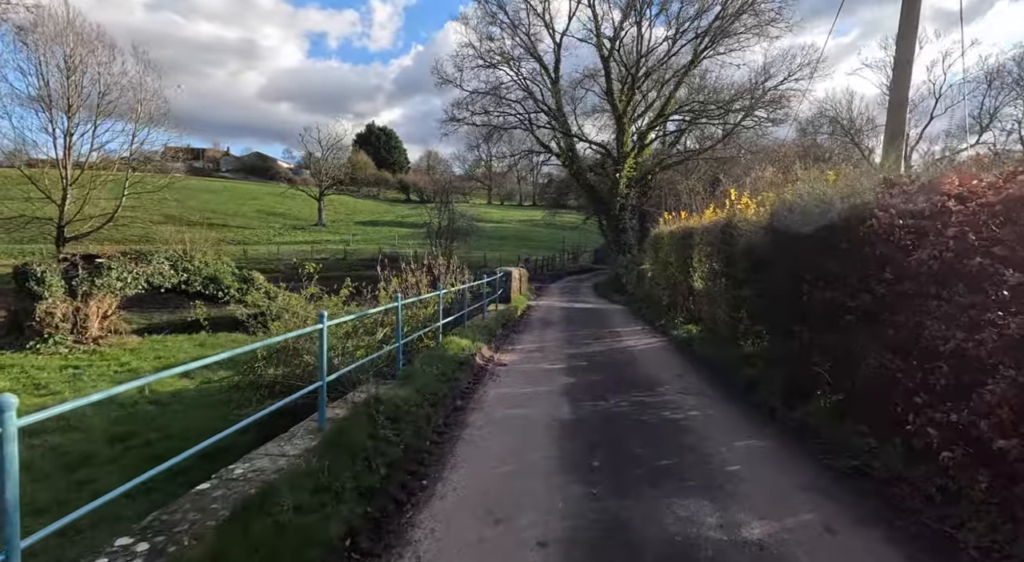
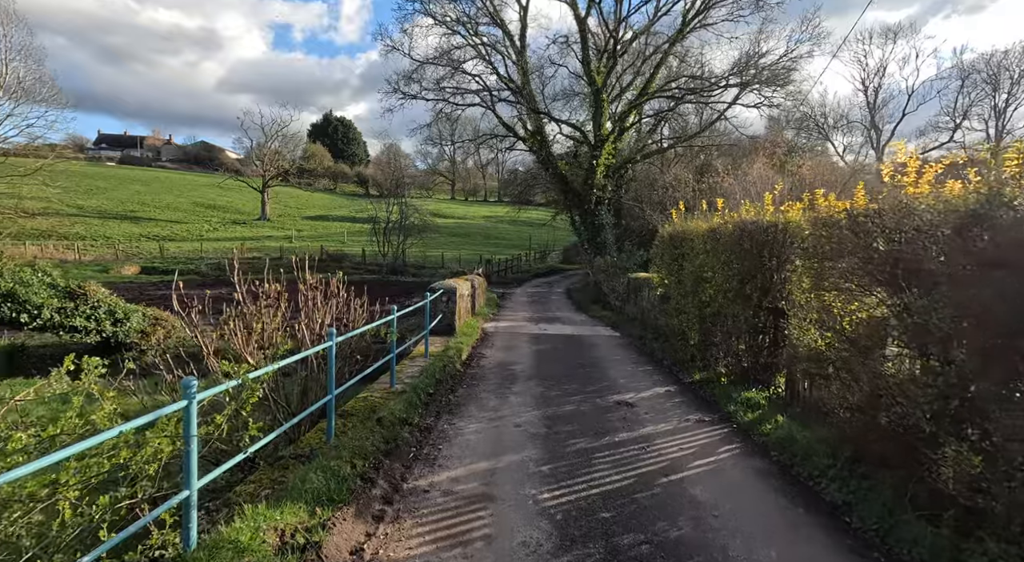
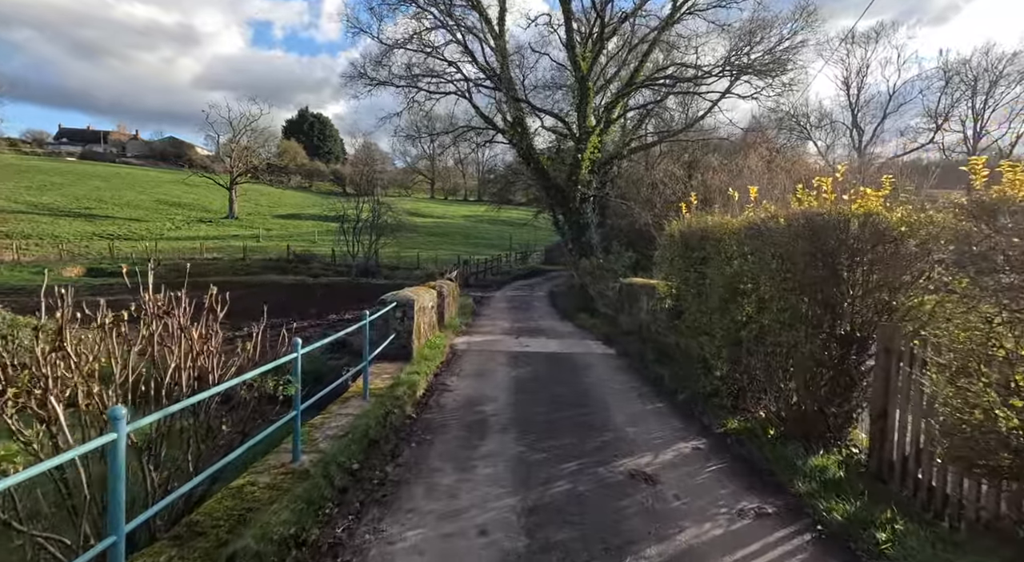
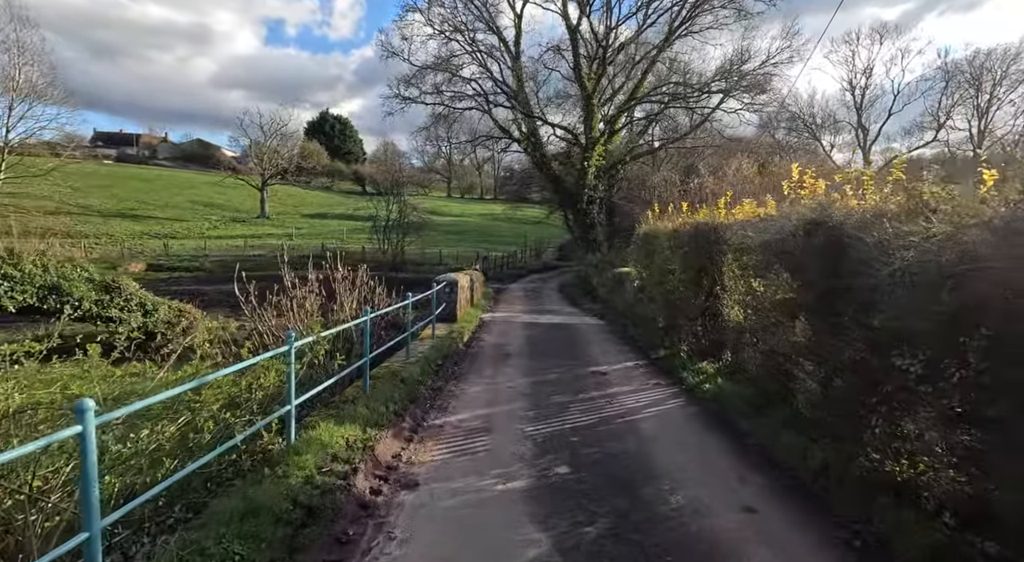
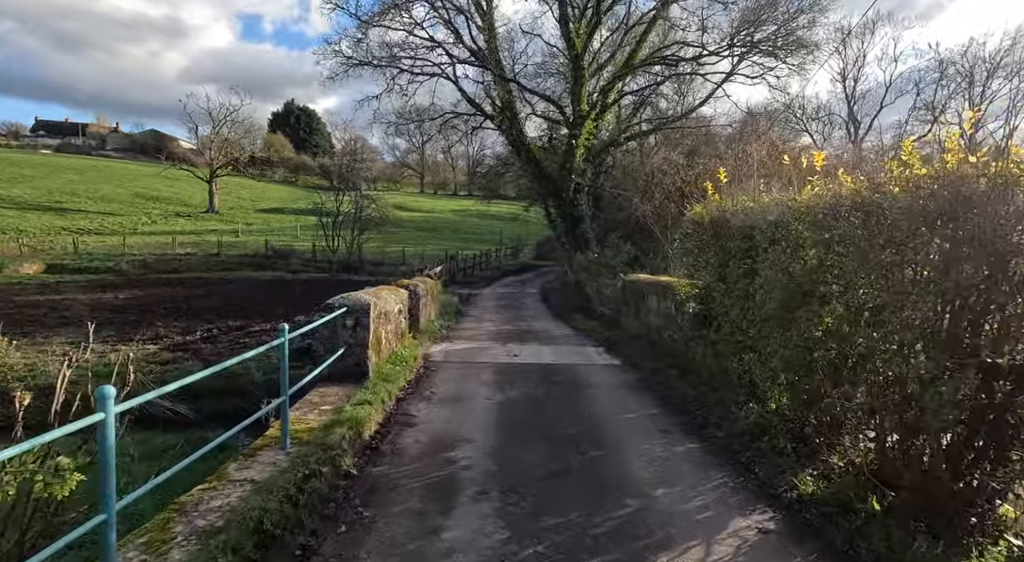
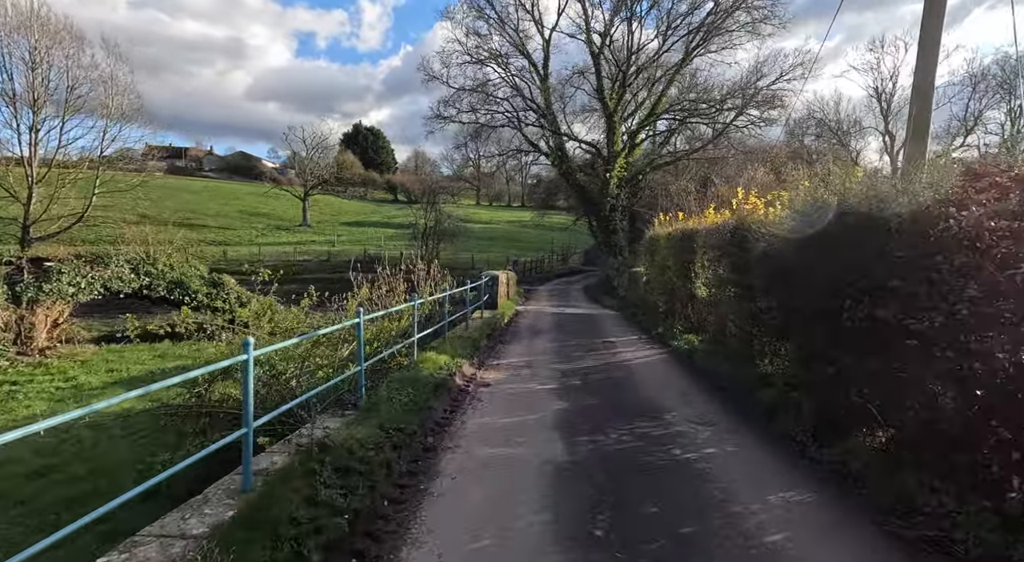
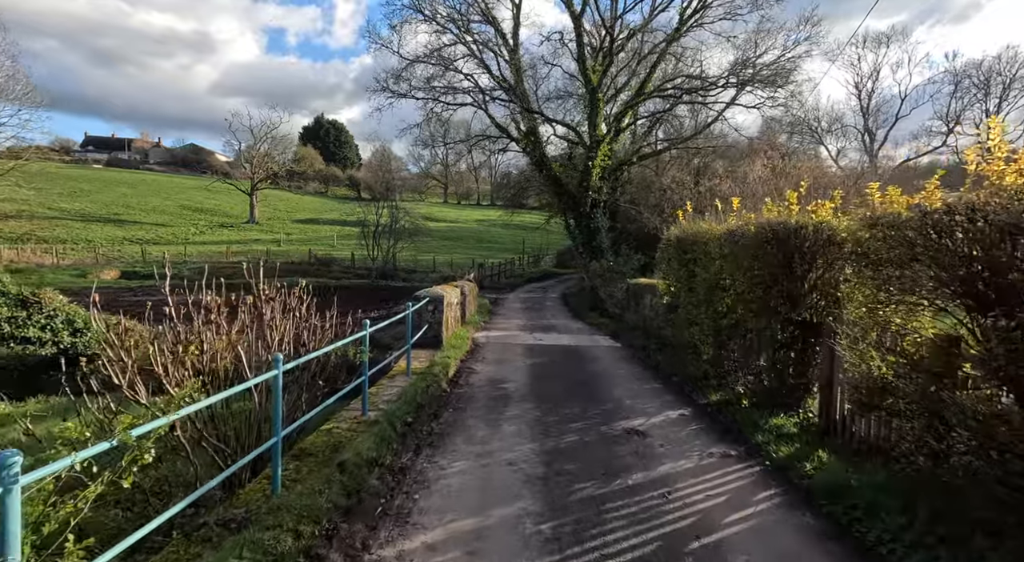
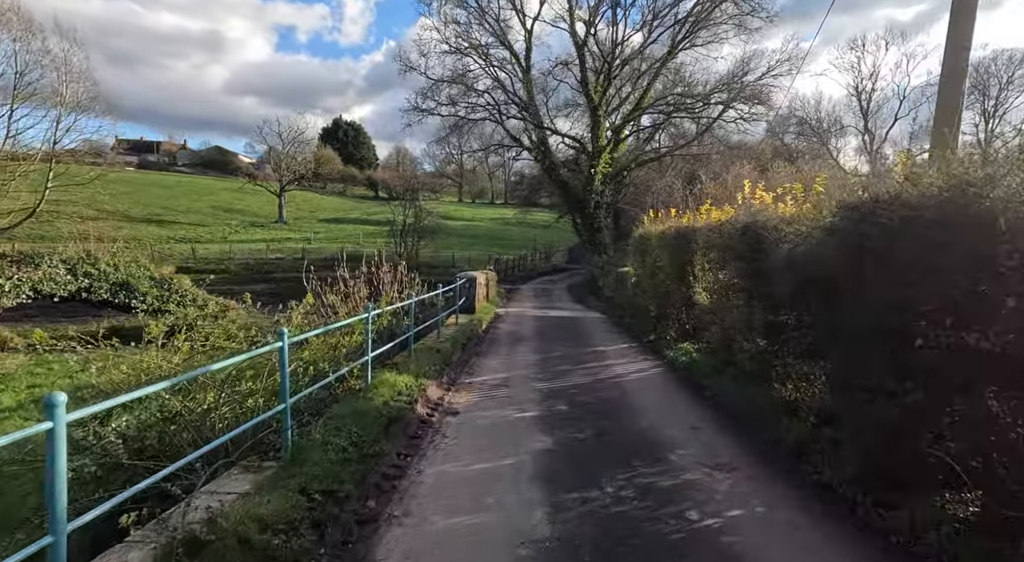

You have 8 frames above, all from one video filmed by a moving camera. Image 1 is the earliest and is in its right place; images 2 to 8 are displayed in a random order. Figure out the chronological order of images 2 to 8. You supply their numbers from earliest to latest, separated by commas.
6, 8, 4, 2, 7, 3, 5
